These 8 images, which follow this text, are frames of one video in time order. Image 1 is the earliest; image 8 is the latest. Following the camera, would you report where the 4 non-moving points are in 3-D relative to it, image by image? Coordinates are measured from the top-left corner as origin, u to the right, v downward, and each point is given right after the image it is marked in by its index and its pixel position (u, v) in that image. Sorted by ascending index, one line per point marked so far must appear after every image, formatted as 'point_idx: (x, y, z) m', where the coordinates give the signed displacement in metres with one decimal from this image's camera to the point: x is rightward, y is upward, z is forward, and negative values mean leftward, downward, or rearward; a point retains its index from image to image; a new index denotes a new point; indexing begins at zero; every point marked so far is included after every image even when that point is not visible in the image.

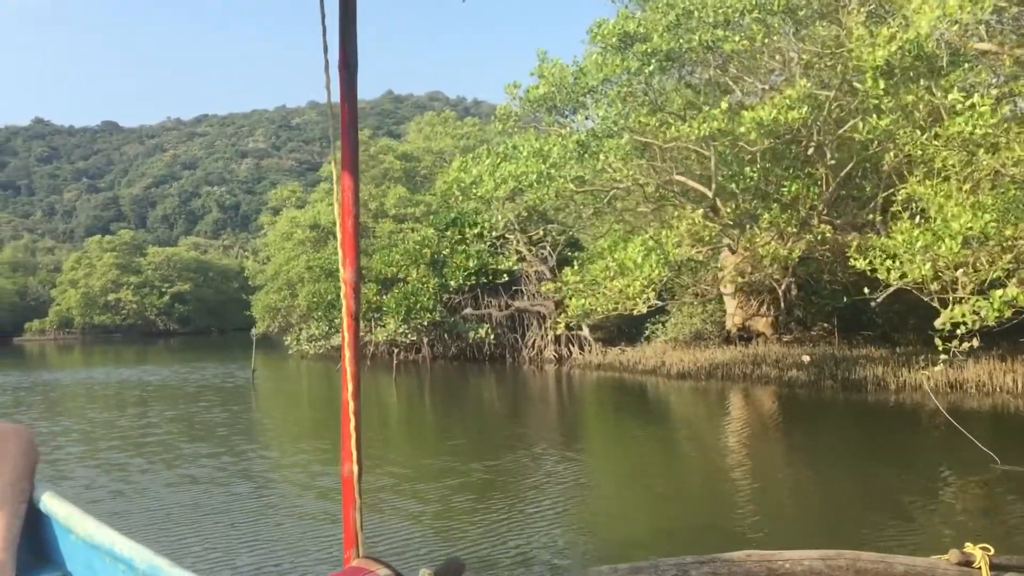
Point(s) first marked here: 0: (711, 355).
0: (+4.3, -1.4, +18.6) m
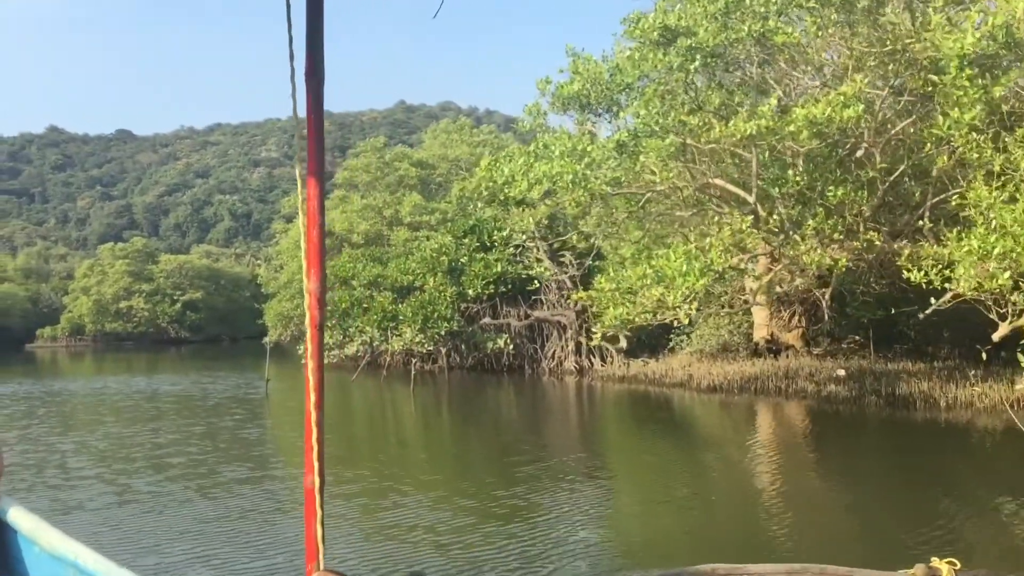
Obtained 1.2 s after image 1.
0: (+4.7, -1.6, +18.0) m
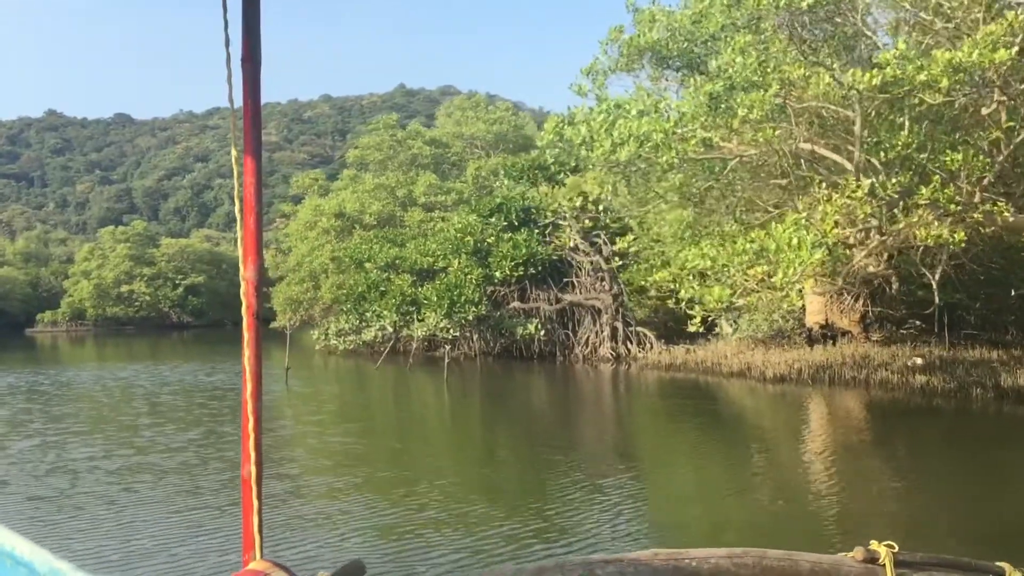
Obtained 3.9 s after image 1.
0: (+5.3, -1.3, +16.8) m
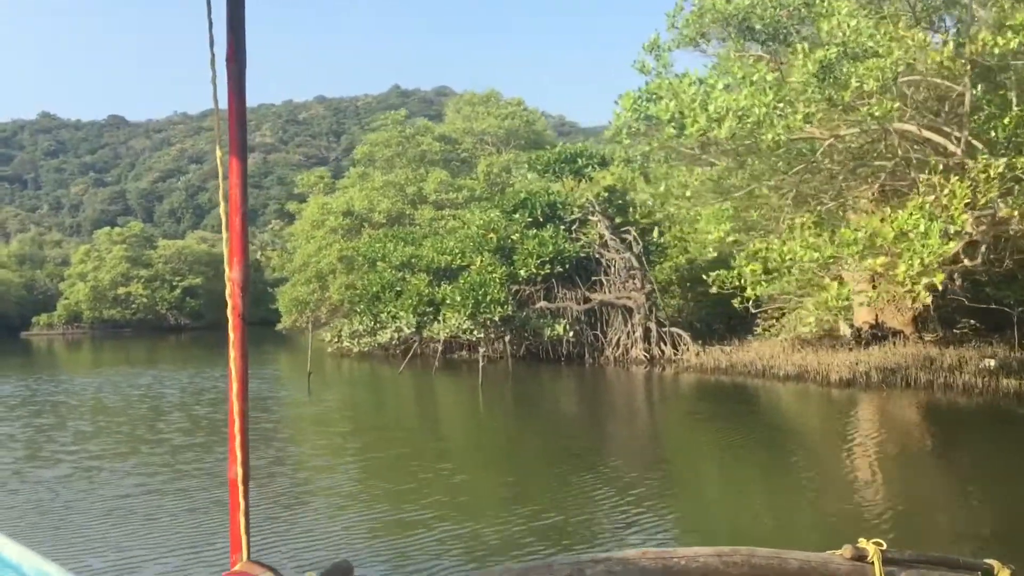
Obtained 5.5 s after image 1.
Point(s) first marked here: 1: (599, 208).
0: (+5.8, -1.2, +16.0) m
1: (+2.0, +1.8, +19.6) m
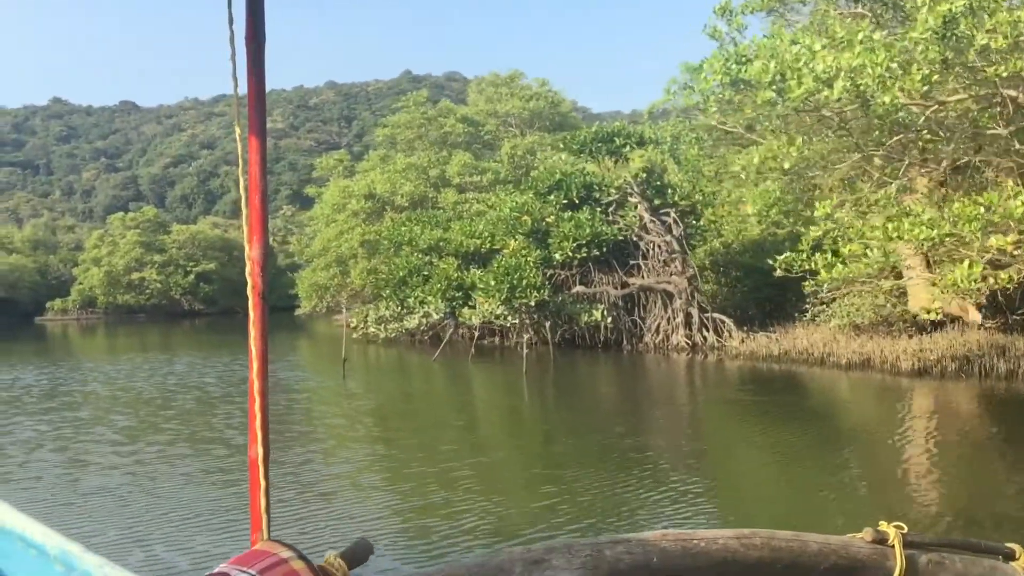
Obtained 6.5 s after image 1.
0: (+6.5, -1.0, +15.4) m
1: (+2.7, +2.1, +19.0) m
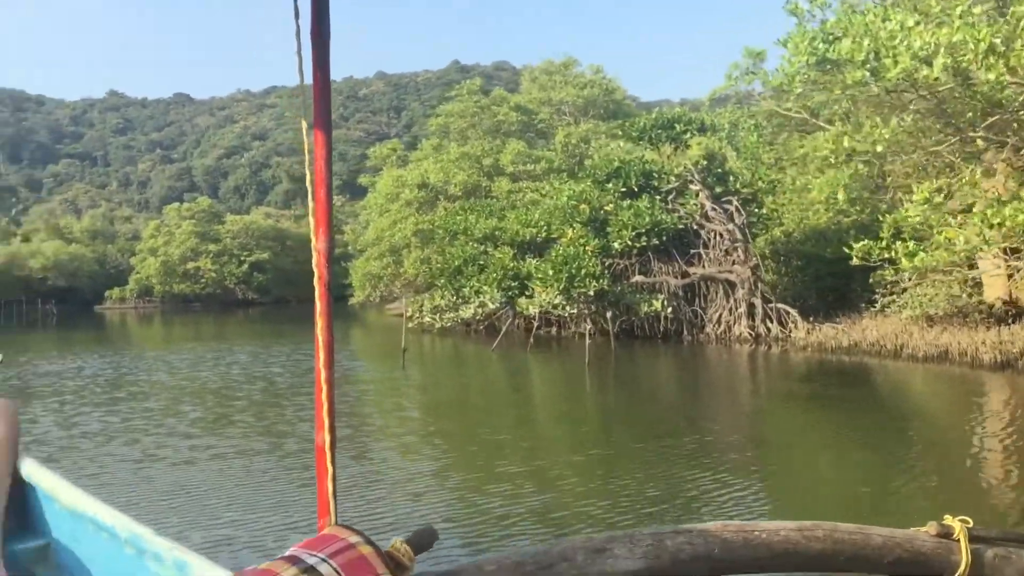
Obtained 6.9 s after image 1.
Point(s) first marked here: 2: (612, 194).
0: (+7.4, -0.8, +14.8) m
1: (+3.9, +2.3, +18.6) m
2: (+2.0, +1.9, +18.5) m
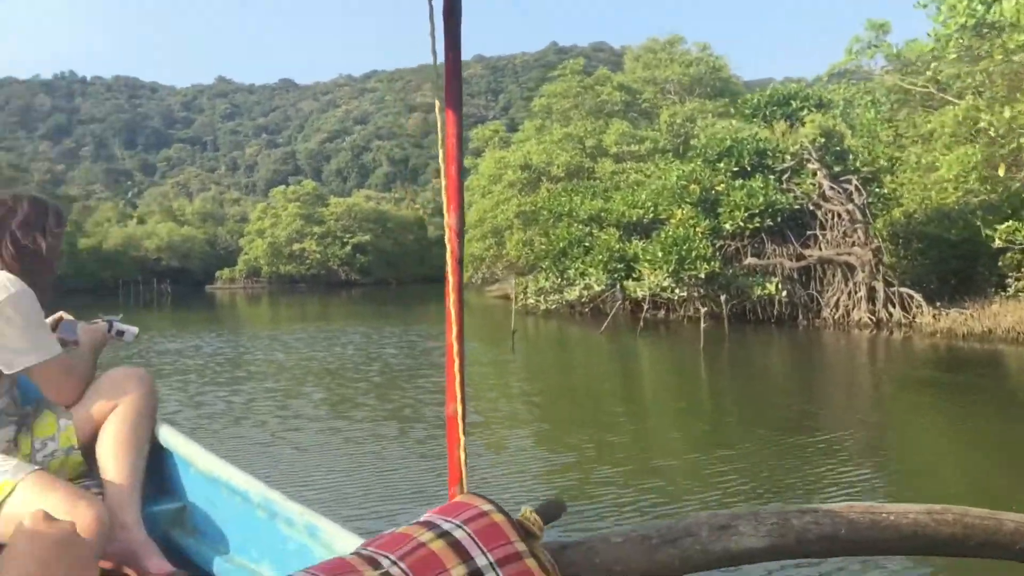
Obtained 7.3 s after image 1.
0: (+9.2, -0.6, +13.8) m
1: (+6.0, +2.7, +17.9) m
2: (+4.2, +2.3, +18.0) m
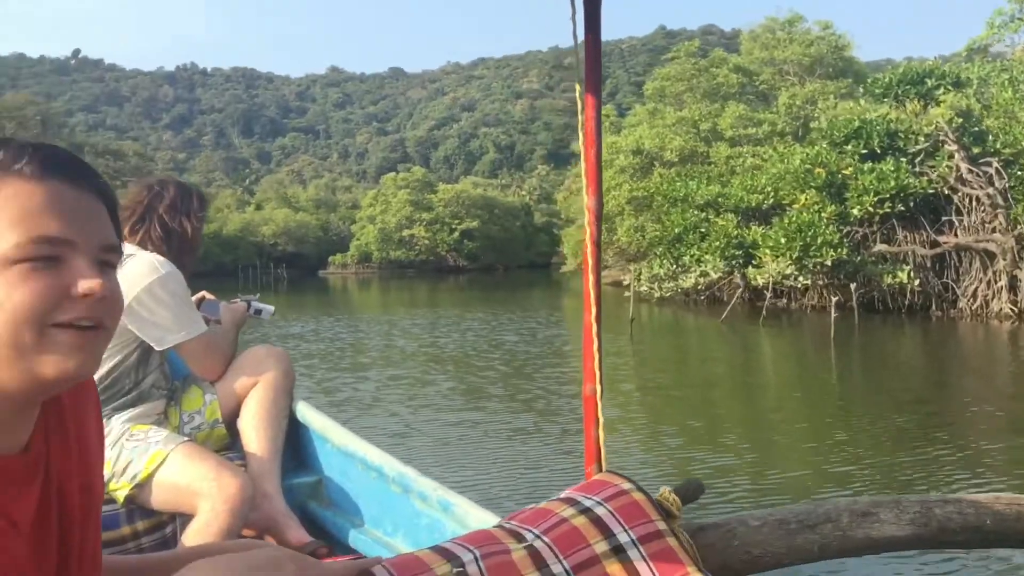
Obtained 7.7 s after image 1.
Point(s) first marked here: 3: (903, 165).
0: (+10.9, -0.4, +12.6) m
1: (+8.3, +2.9, +17.0) m
2: (+6.5, +2.5, +17.3) m
3: (+7.3, +2.3, +17.0) m
